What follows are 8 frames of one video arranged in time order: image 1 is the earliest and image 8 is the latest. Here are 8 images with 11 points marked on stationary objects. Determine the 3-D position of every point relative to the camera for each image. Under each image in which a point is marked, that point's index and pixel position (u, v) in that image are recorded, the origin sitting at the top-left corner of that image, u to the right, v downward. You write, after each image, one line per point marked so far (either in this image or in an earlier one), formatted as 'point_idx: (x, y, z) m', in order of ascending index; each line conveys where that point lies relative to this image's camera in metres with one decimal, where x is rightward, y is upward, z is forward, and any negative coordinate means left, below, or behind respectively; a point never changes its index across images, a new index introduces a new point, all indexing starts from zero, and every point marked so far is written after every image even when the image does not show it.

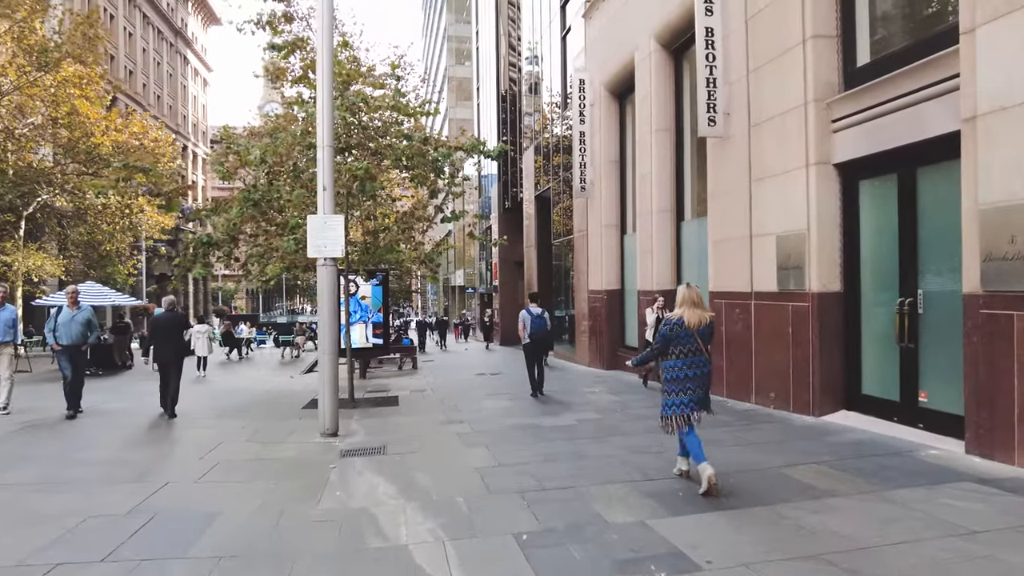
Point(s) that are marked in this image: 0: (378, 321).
0: (-3.5, -0.9, +17.2) m
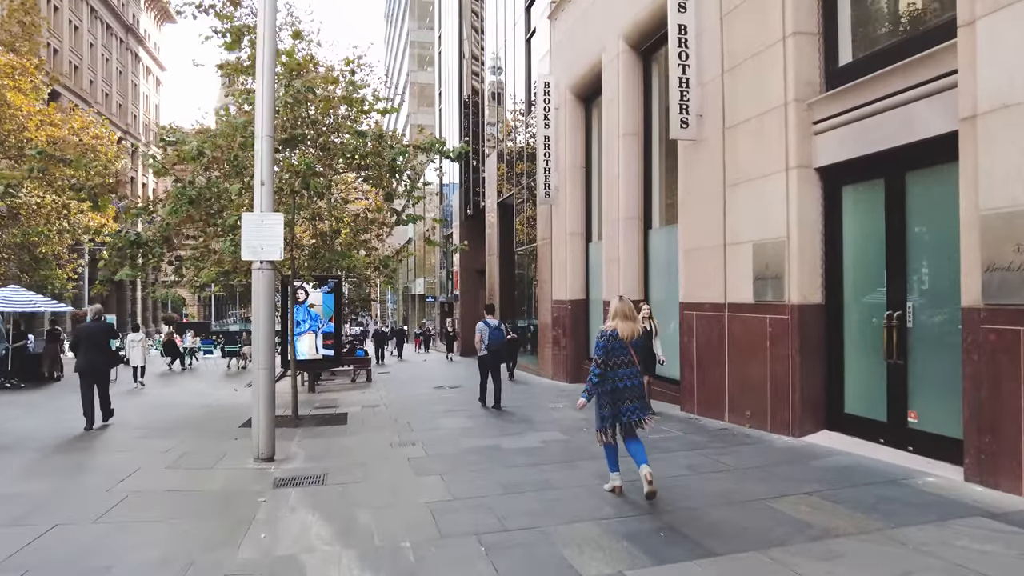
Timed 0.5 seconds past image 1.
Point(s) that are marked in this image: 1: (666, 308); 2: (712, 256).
0: (-4.5, -1.1, +16.2) m
1: (+2.8, -0.4, +11.9) m
2: (+2.9, +0.5, +9.6) m
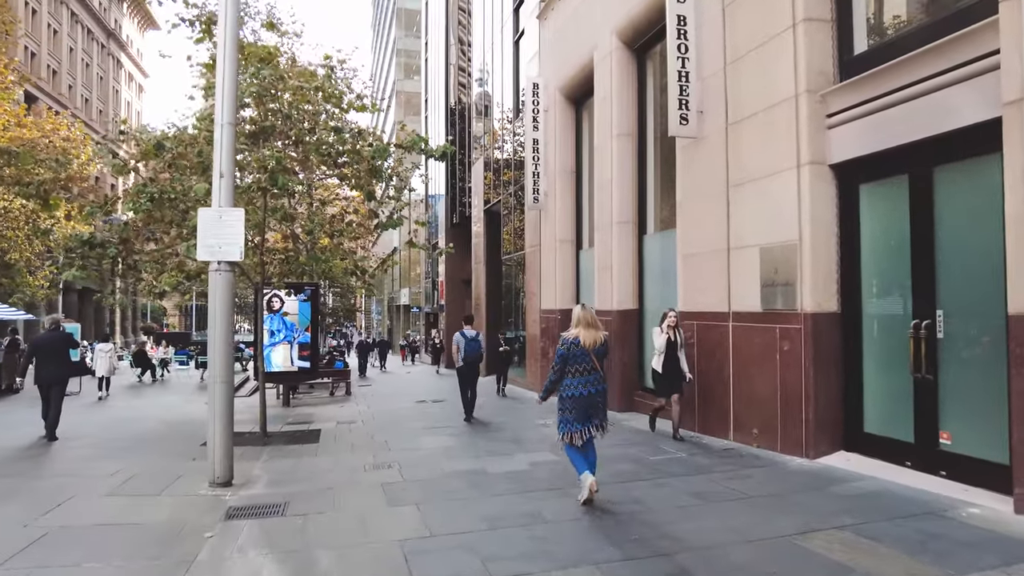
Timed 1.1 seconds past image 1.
0: (-4.8, -1.2, +15.4) m
1: (+2.6, -0.5, +11.2) m
2: (+2.7, +0.4, +8.9) m
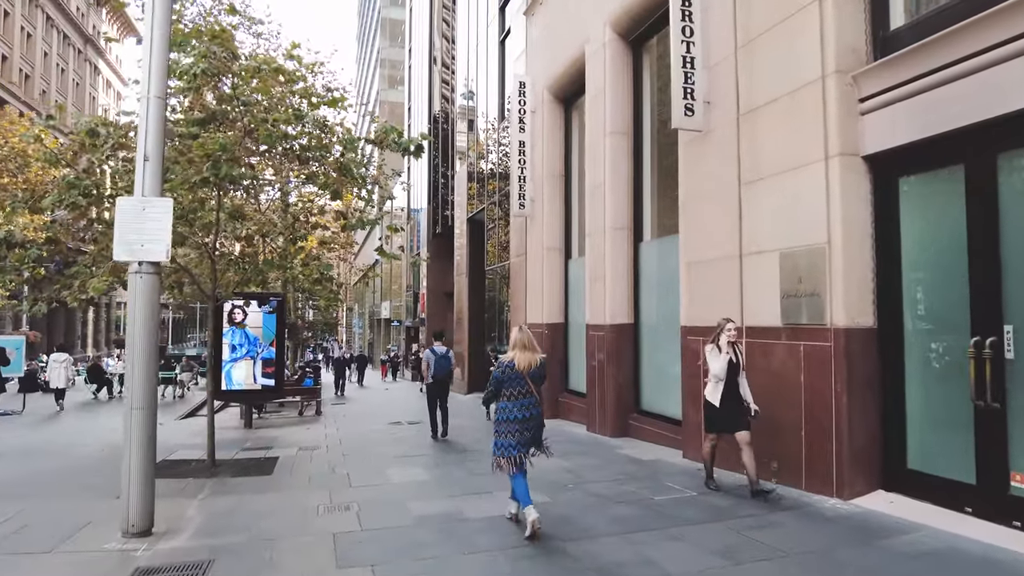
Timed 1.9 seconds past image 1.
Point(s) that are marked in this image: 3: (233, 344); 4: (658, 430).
0: (-5.2, -1.5, +14.1) m
1: (+2.3, -0.7, +10.2) m
2: (+2.5, +0.2, +7.9) m
3: (-5.9, -1.2, +13.9) m
4: (+2.2, -2.1, +9.7) m
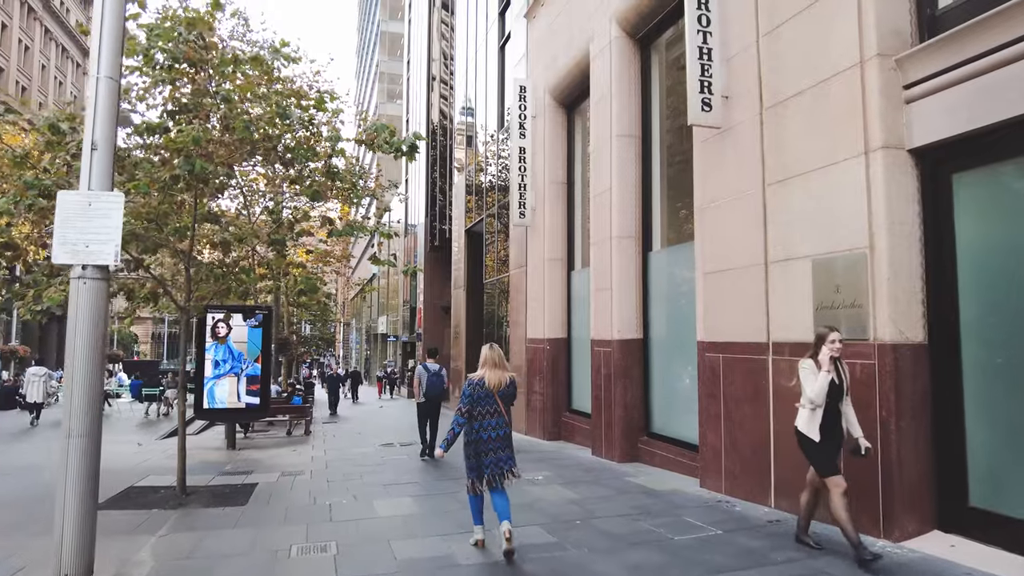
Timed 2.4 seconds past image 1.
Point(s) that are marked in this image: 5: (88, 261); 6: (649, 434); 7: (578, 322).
0: (-5.2, -1.7, +13.4) m
1: (+2.3, -0.9, +9.4) m
2: (+2.5, +0.1, +7.2) m
3: (-5.9, -1.4, +13.2) m
4: (+2.2, -2.3, +9.0) m
5: (-3.1, +0.2, +4.8) m
6: (+2.1, -2.2, +9.9) m
7: (+1.3, -0.7, +12.7) m
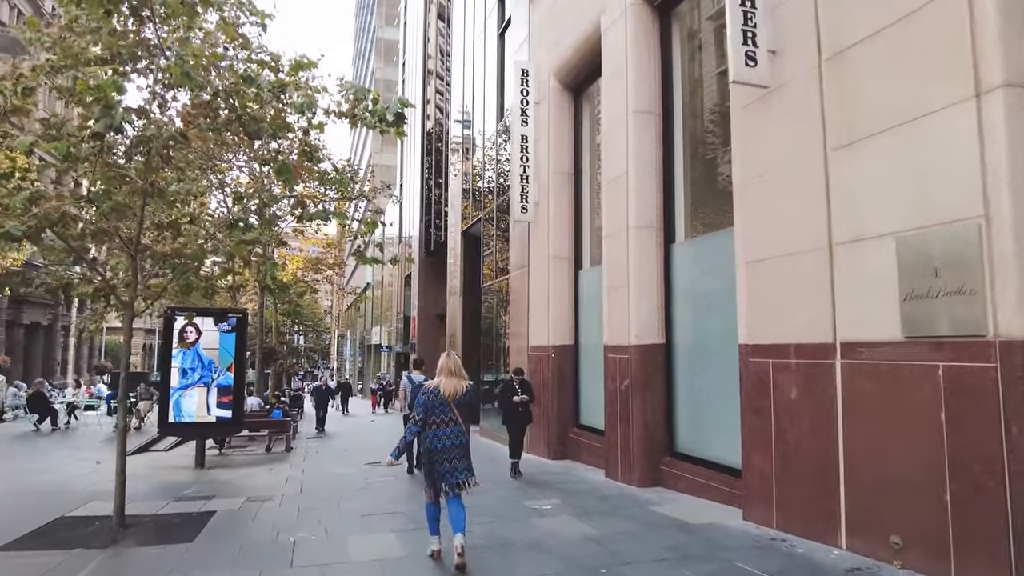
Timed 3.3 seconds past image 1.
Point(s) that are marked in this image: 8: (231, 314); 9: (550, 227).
0: (-5.2, -1.7, +12.0) m
1: (+2.4, -0.8, +8.1) m
2: (+2.6, +0.2, +5.9) m
3: (-5.9, -1.4, +11.8) m
4: (+2.2, -2.2, +7.6) m
5: (-3.0, +0.3, +3.5) m
6: (+2.1, -2.2, +8.6) m
7: (+1.3, -0.7, +11.4) m
8: (-5.1, -0.5, +12.0) m
9: (+0.7, +1.1, +12.2) m
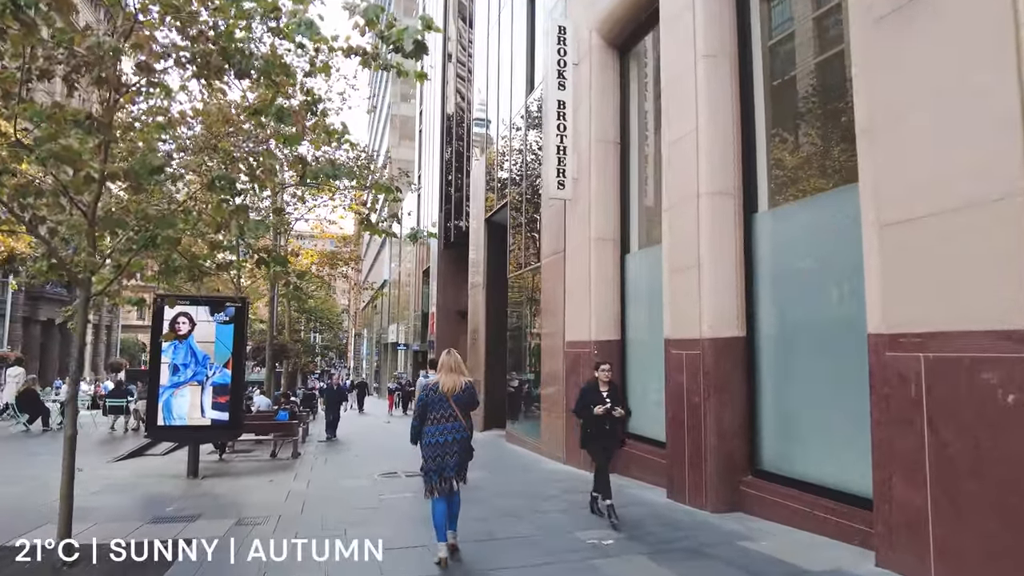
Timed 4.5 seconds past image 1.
0: (-4.6, -1.5, +10.6) m
1: (+2.8, -0.6, +6.5) m
2: (+3.0, +0.4, +4.2) m
3: (-5.3, -1.2, +10.4) m
4: (+2.7, -2.0, +6.0) m
5: (-2.7, +0.6, +2.0) m
6: (+2.6, -2.0, +7.0) m
7: (+1.8, -0.5, +9.8) m
8: (-4.5, -0.2, +10.5) m
9: (+1.3, +1.4, +10.7) m
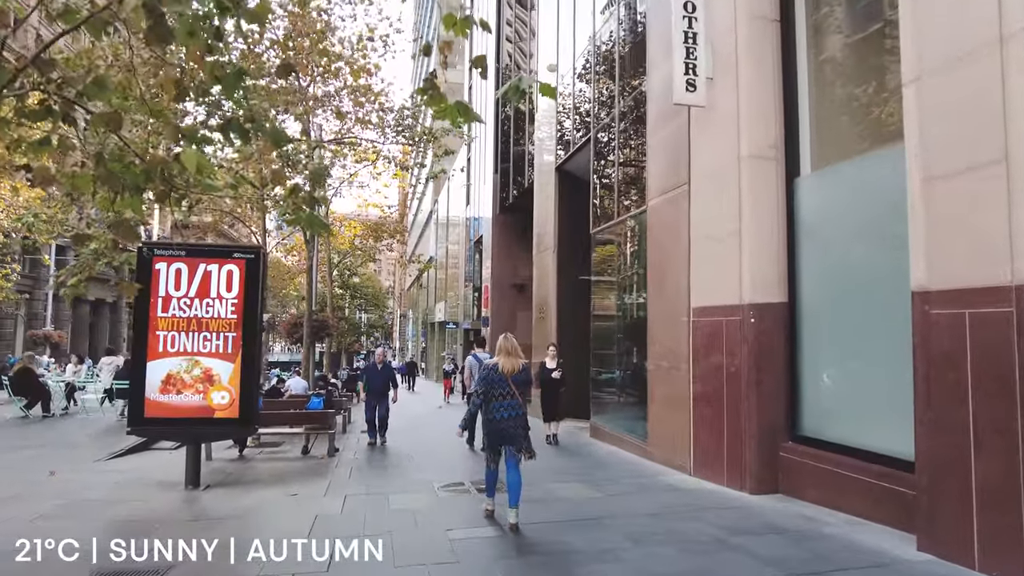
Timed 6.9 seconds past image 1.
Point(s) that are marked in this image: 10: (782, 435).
0: (-3.3, -0.8, +7.9) m
1: (+3.9, 0.0, +3.3) m
2: (+3.9, +0.9, +1.0) m
3: (-4.0, -0.6, +7.7) m
4: (+3.7, -1.5, +2.8) m
5: (-1.9, +1.0, -0.9) m
6: (+3.7, -1.4, +3.8) m
7: (+3.1, +0.2, +6.6) m
8: (-3.3, +0.4, +7.8) m
9: (+2.6, +2.0, +7.5) m
10: (+2.8, -1.5, +6.9) m
